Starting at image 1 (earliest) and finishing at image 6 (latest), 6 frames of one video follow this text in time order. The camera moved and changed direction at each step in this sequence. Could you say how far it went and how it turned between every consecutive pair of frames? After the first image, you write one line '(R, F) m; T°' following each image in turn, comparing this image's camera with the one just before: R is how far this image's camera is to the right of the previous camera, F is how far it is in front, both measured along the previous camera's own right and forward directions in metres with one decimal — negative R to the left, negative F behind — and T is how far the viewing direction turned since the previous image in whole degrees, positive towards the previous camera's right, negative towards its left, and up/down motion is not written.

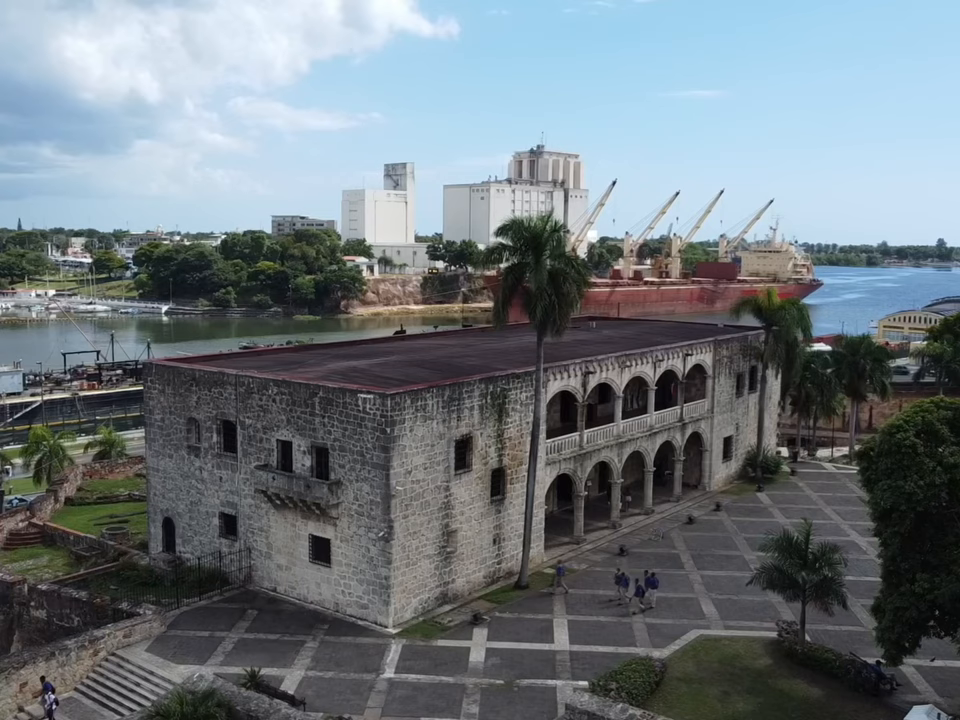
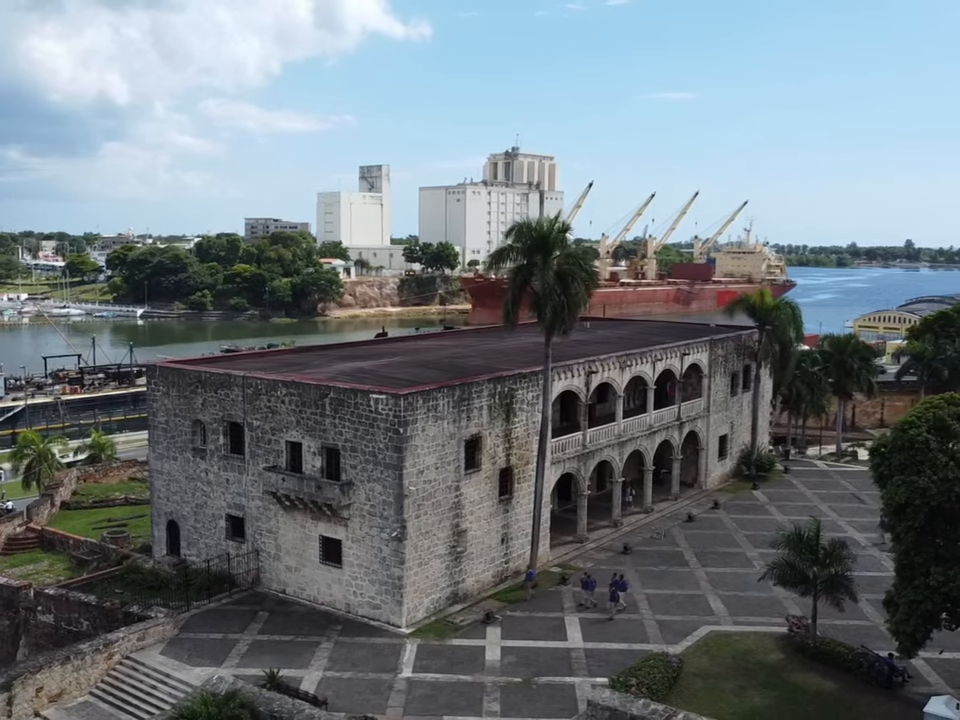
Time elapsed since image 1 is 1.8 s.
(-0.9, -0.1) m; +1°
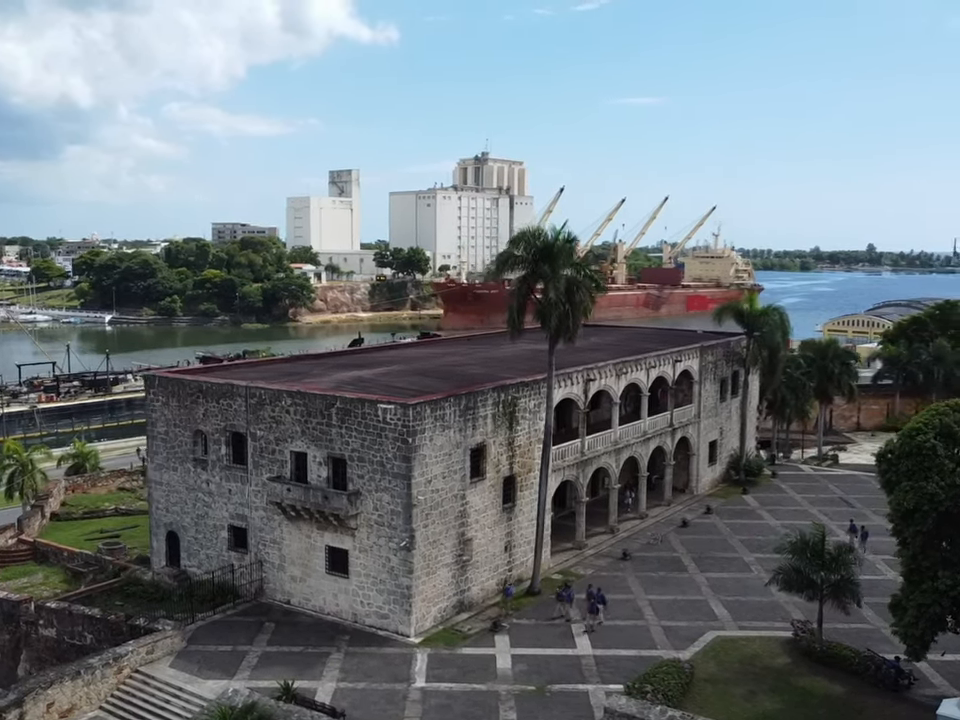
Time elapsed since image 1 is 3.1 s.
(-0.9, -0.1) m; +2°
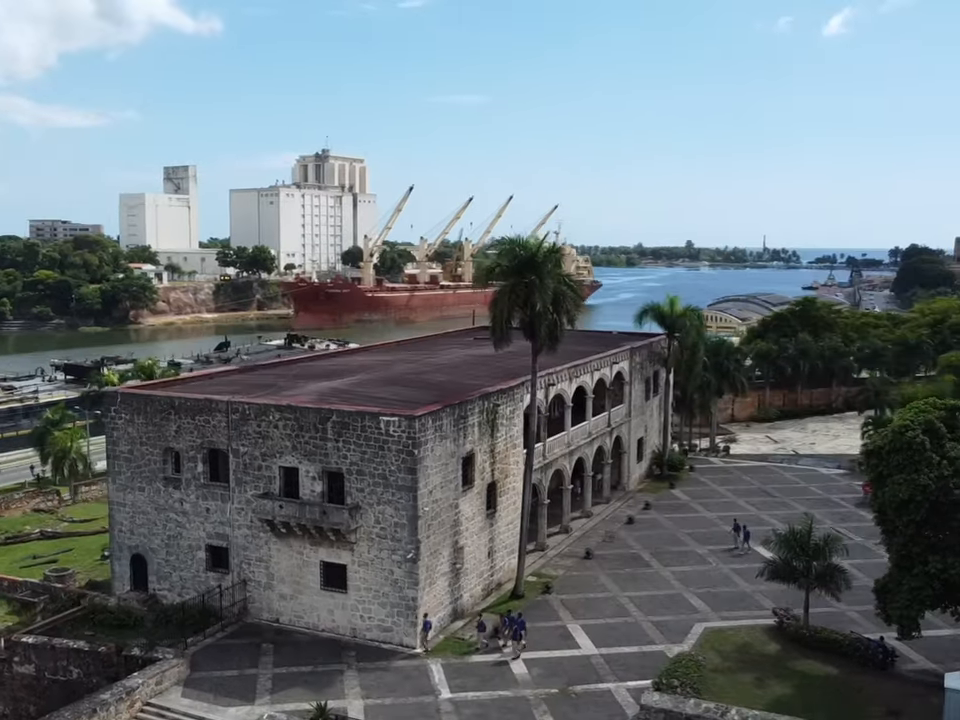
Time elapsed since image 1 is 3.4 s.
(-3.8, 0.0) m; +9°
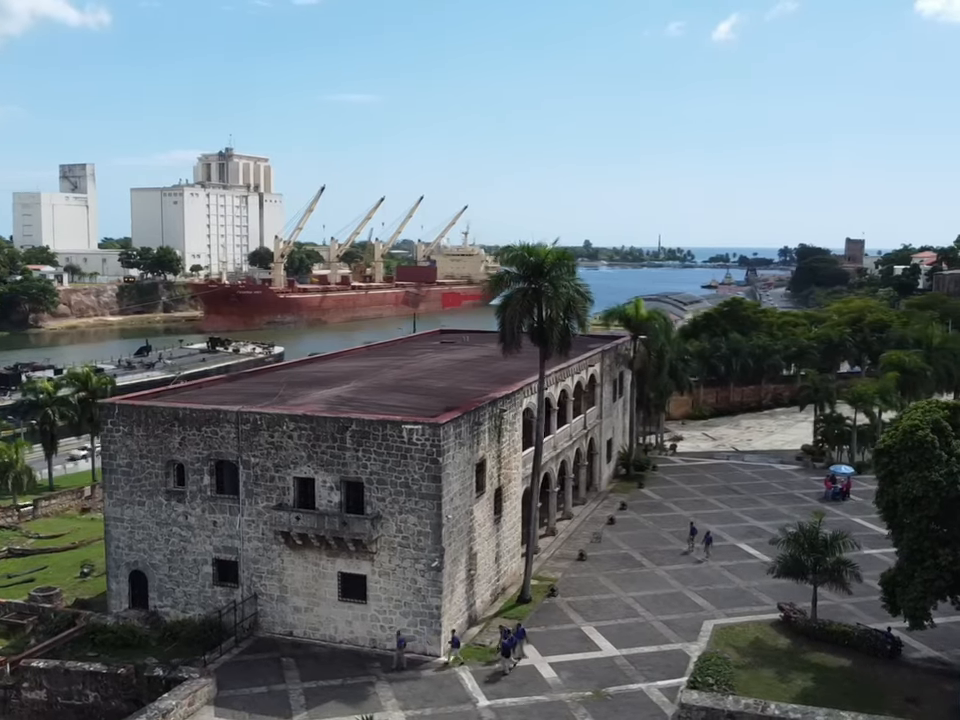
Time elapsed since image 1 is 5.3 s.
(-2.7, 0.0) m; +5°
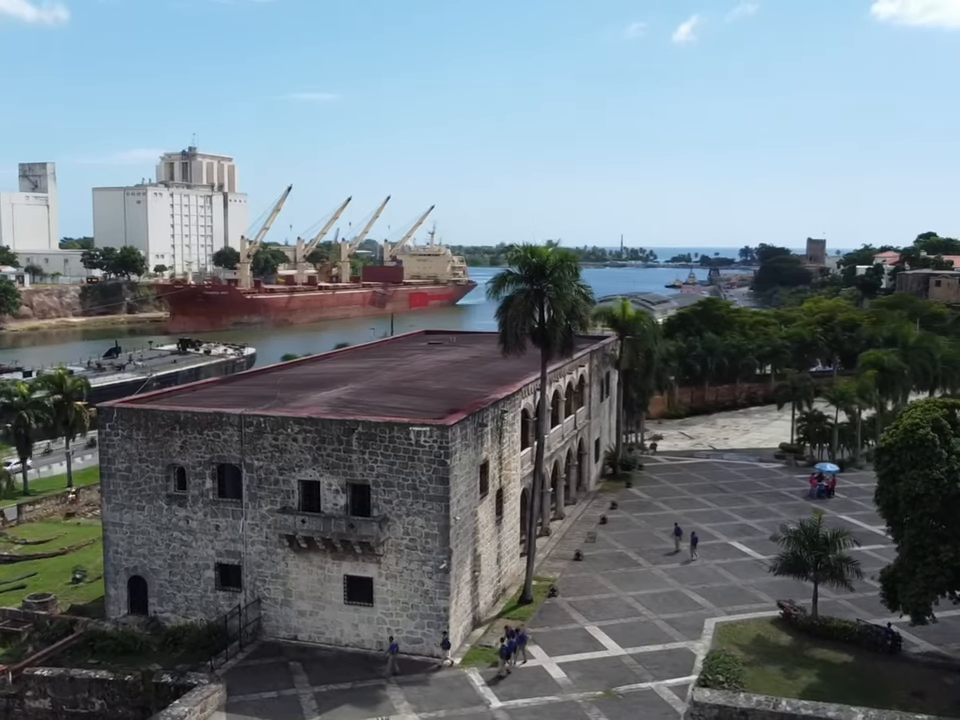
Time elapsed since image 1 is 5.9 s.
(-1.0, 0.0) m; +2°
